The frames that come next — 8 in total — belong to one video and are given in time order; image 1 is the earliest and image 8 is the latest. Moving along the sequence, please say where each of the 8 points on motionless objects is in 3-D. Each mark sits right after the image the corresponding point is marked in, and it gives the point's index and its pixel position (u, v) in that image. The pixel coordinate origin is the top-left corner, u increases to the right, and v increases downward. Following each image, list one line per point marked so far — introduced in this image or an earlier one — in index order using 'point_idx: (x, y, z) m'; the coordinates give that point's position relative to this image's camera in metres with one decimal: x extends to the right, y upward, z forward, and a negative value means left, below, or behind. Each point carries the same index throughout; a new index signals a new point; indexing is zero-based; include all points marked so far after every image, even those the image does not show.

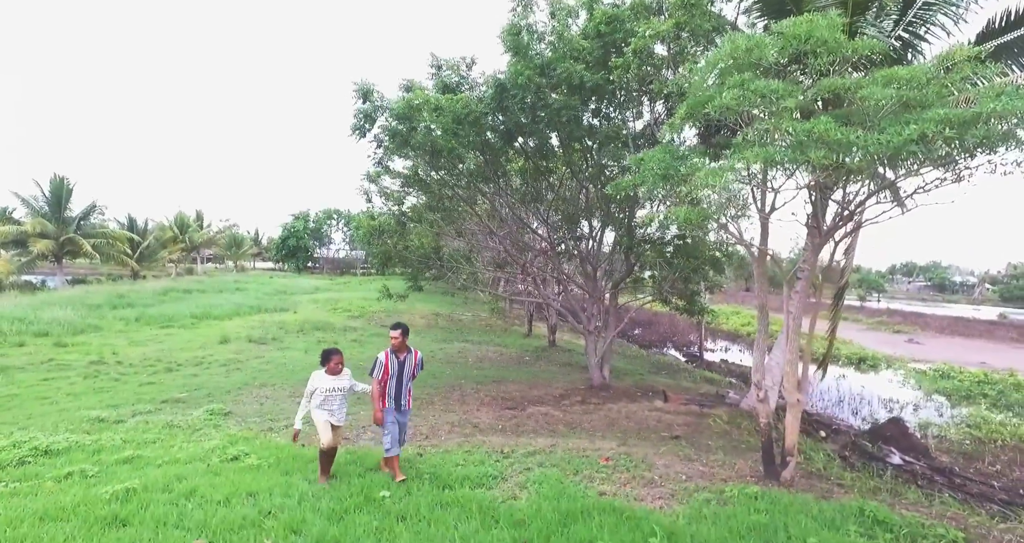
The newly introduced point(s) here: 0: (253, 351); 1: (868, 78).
0: (-7.1, -2.2, +14.0) m
1: (+3.1, +1.7, +4.4) m
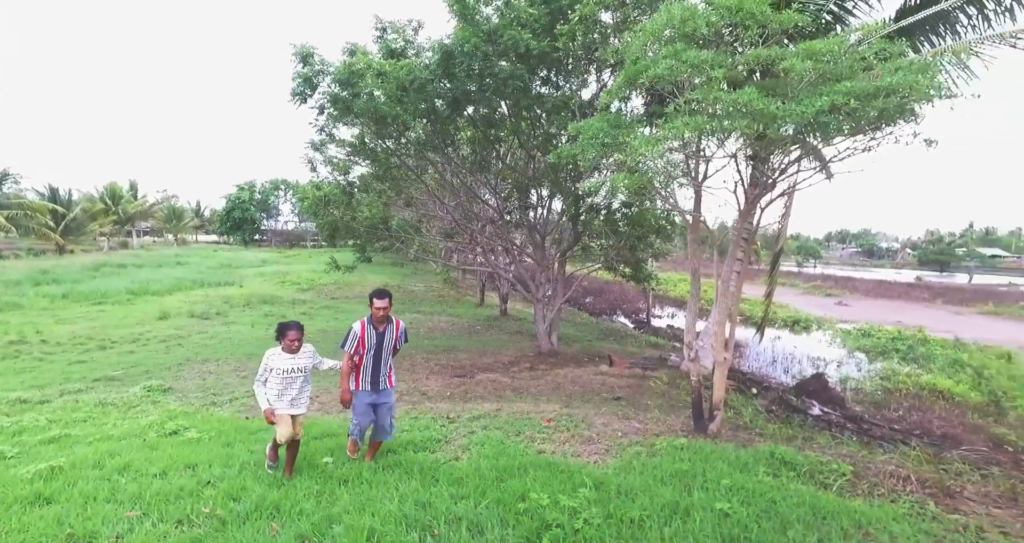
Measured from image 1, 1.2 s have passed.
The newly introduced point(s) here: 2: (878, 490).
0: (-8.4, -1.4, +13.6) m
1: (+2.5, +2.0, +4.6) m
2: (+2.6, -1.6, +3.7) m
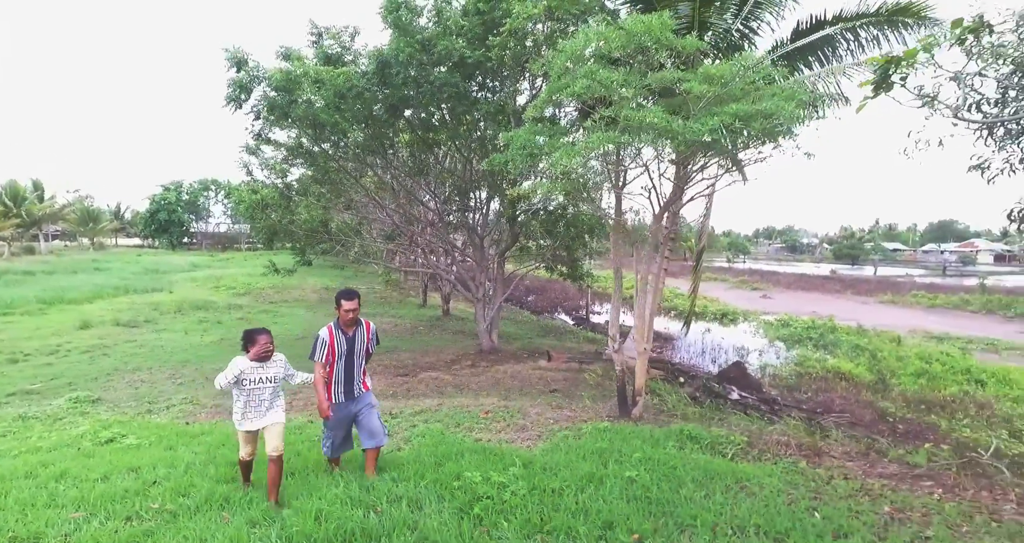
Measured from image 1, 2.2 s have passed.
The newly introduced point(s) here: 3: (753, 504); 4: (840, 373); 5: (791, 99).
0: (-9.9, -1.6, +13.0) m
1: (+1.9, +2.0, +5.3) m
2: (+2.1, -1.6, +4.4) m
3: (+1.4, -1.4, +3.0) m
4: (+7.4, -2.3, +11.5) m
5: (+2.6, +1.6, +5.0) m
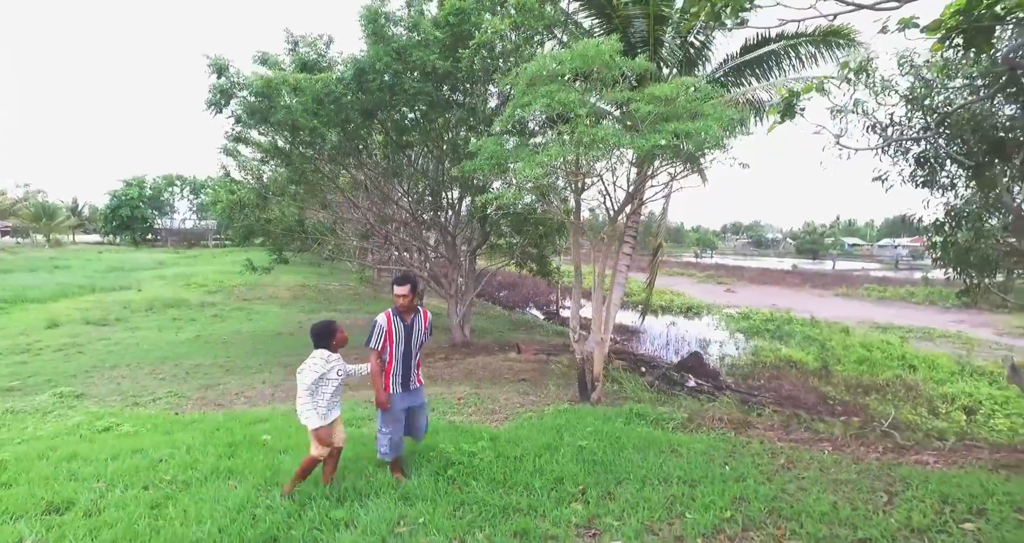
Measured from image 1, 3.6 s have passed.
0: (-10.6, -1.6, +13.1) m
1: (+1.5, +2.0, +5.9) m
2: (+1.8, -1.5, +5.1) m
3: (+1.2, -1.4, +3.7) m
4: (+6.8, -2.1, +12.5) m
5: (+2.3, +1.7, +5.7) m
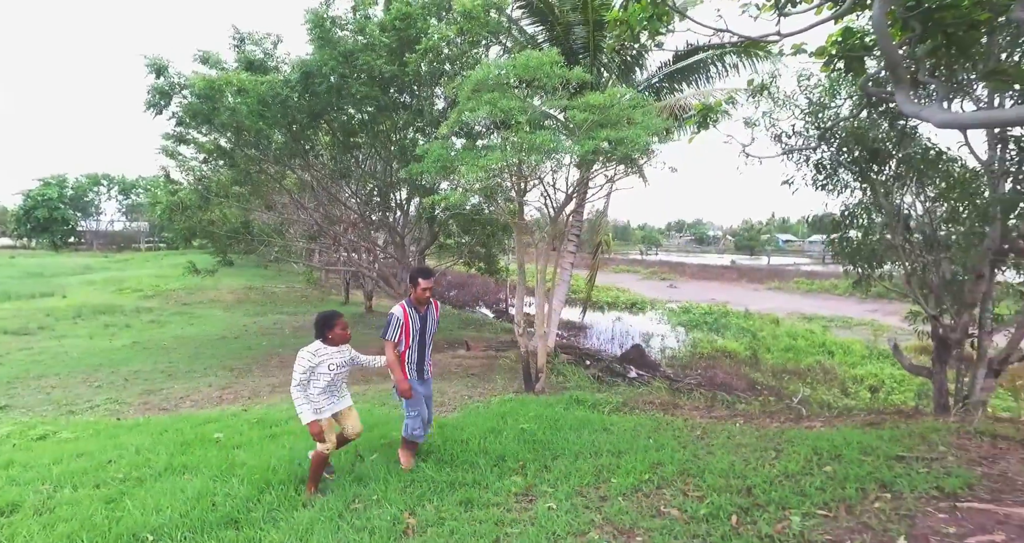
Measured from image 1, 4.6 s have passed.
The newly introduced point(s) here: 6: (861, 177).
0: (-11.9, -1.7, +12.3) m
1: (+0.8, +2.1, +6.3) m
2: (+1.3, -1.5, +5.5) m
3: (+0.8, -1.3, +4.1) m
4: (+5.5, -2.0, +13.4) m
5: (+1.6, +1.7, +6.2) m
6: (+3.5, +1.0, +5.1) m
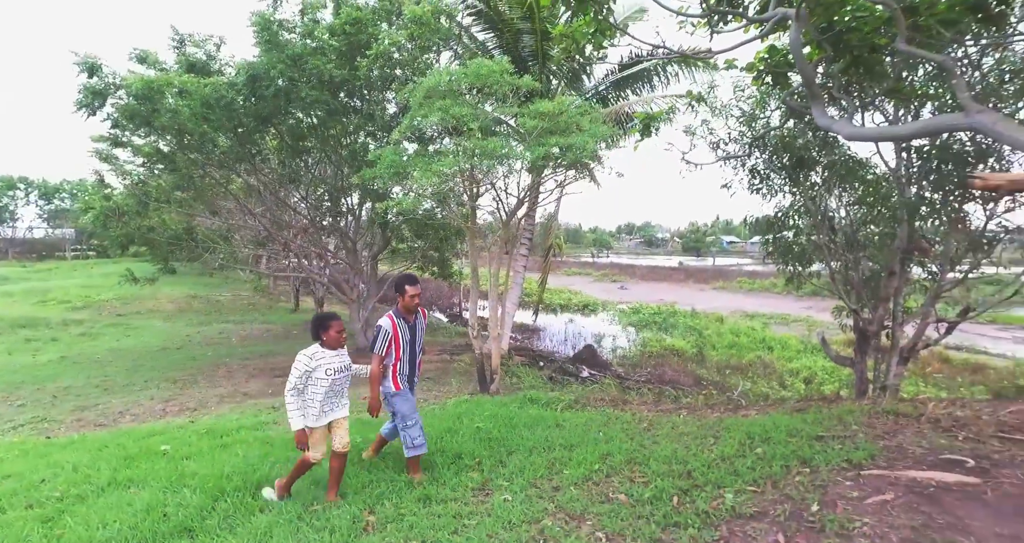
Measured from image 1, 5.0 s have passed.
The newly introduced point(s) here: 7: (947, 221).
0: (-12.9, -2.0, +11.3) m
1: (+0.2, +2.0, +6.5) m
2: (+0.8, -1.5, +5.7) m
3: (+0.4, -1.3, +4.3) m
4: (+4.3, -2.1, +13.9) m
5: (+1.0, +1.7, +6.4) m
6: (+3.0, +1.0, +5.5) m
7: (+4.1, +0.5, +4.7) m
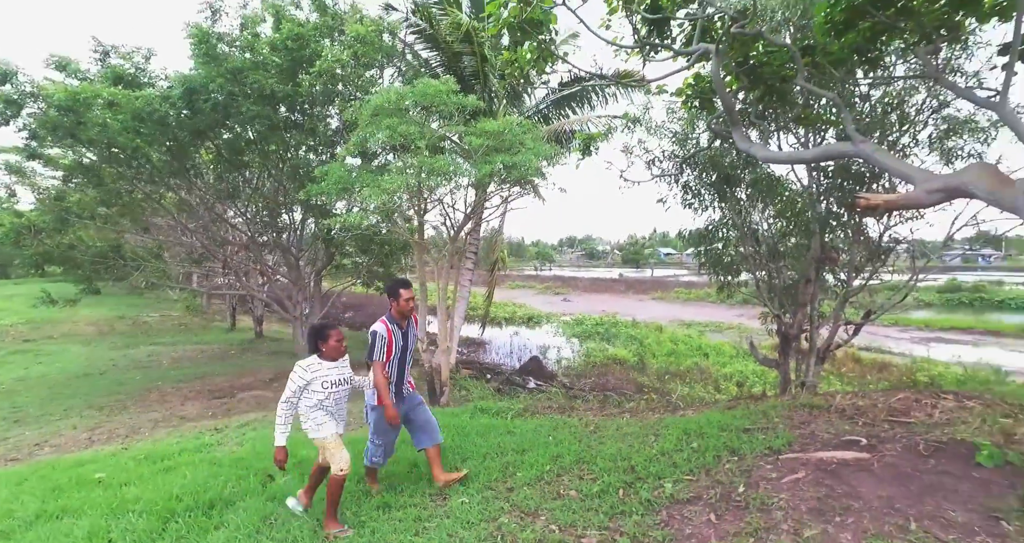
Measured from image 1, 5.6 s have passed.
0: (-14.0, -2.4, +10.0) m
1: (-0.5, +1.9, +6.7) m
2: (+0.2, -1.6, +5.9) m
3: (0.0, -1.5, +4.5) m
4: (+2.9, -2.4, +14.4) m
5: (+0.3, +1.5, +6.7) m
6: (+2.4, +0.9, +6.0) m
7: (+3.6, +0.4, +5.3) m
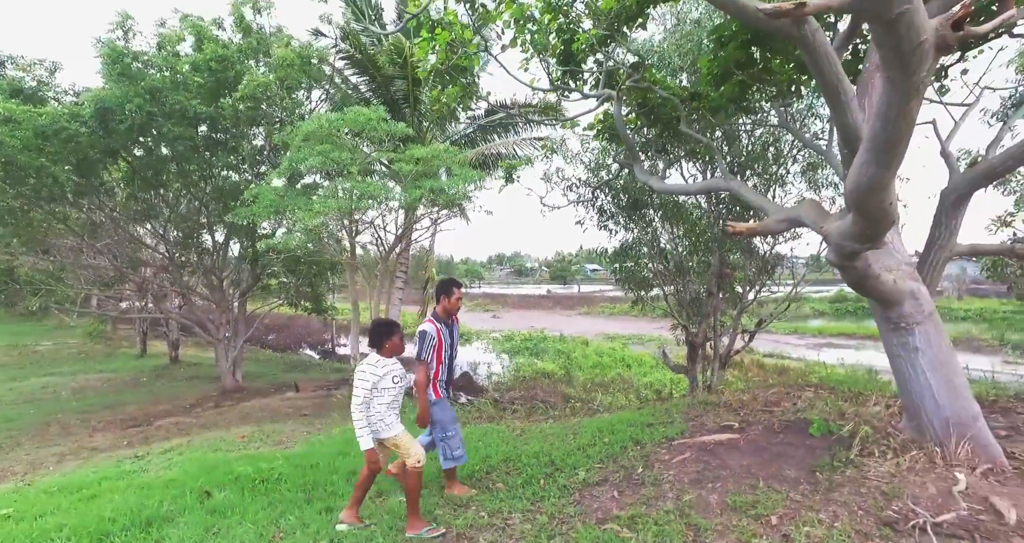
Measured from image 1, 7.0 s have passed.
0: (-15.2, -3.0, +8.3) m
1: (-1.5, +1.6, +7.1) m
2: (-0.6, -1.9, +6.2) m
3: (-0.6, -1.6, +4.7) m
4: (+0.9, -2.9, +15.0) m
5: (-0.7, +1.3, +7.1) m
6: (+1.5, +0.7, +6.7) m
7: (+2.8, +0.2, +6.2) m
